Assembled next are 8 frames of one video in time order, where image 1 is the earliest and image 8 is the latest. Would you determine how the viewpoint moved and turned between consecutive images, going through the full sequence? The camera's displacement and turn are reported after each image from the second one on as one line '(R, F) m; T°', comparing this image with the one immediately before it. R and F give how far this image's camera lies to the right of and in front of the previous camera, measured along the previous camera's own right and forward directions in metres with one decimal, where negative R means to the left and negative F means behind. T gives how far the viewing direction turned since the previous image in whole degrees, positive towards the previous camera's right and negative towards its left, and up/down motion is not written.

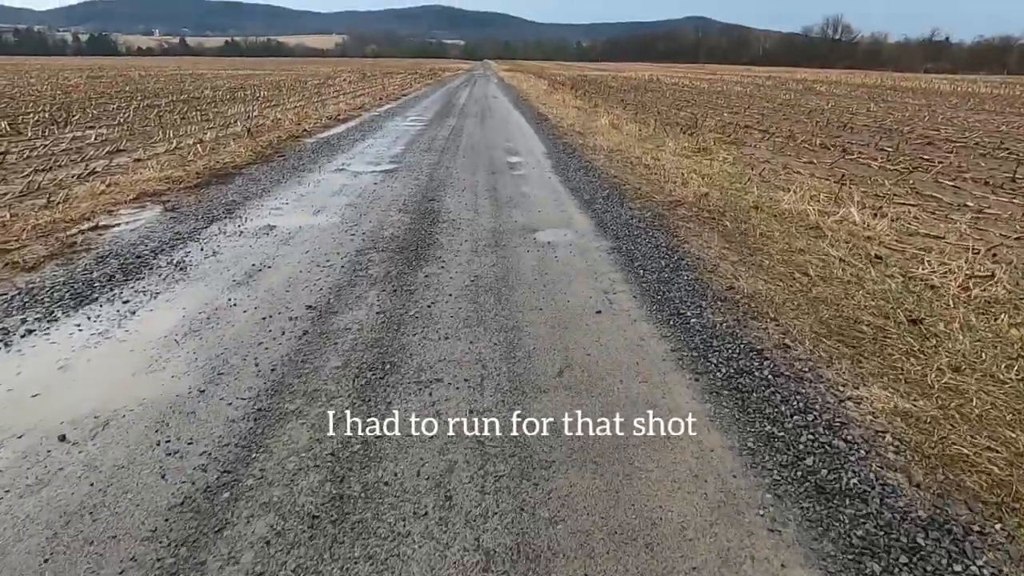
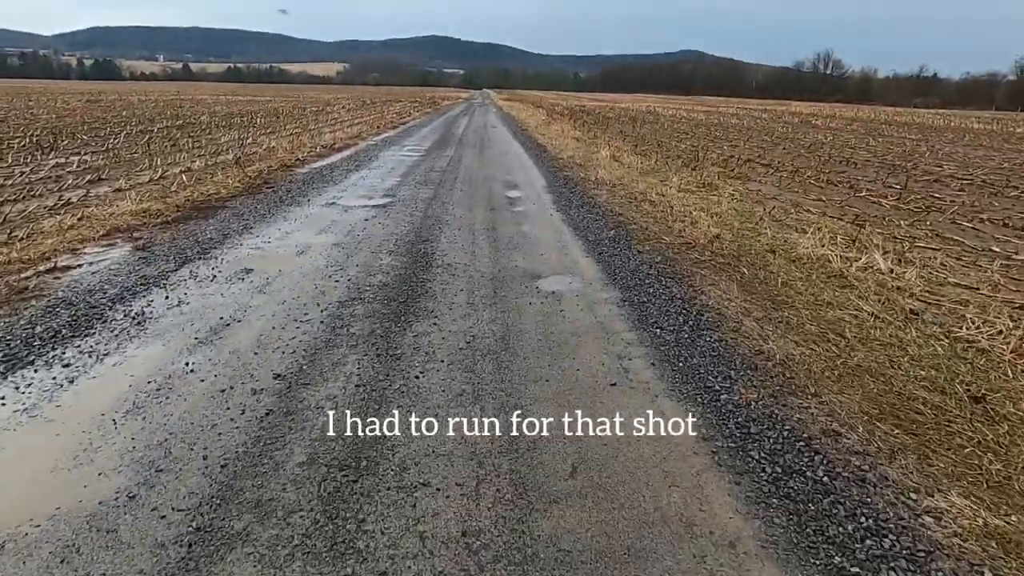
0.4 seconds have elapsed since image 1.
(0.0, +0.5) m; 0°
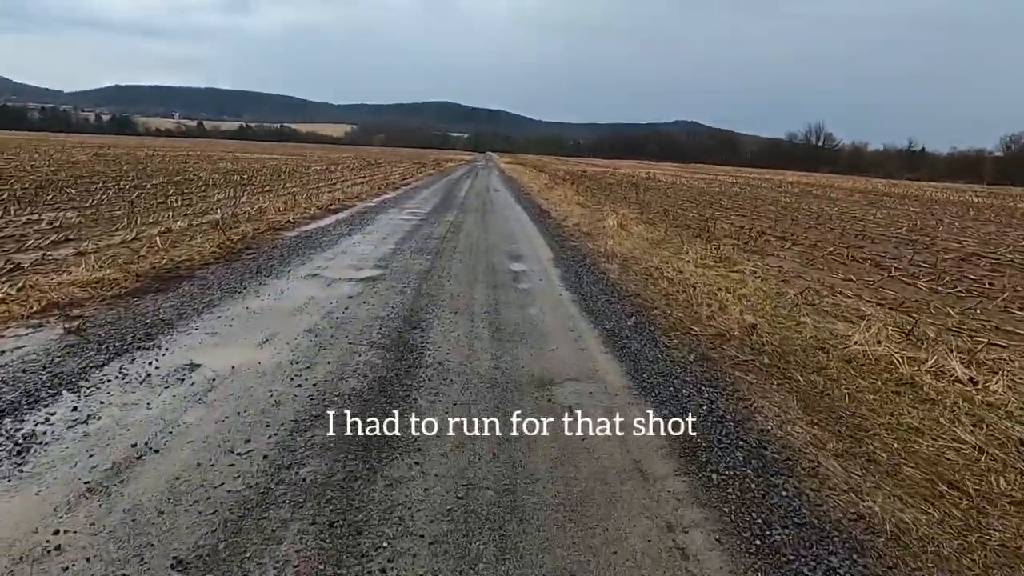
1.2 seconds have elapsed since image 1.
(-0.1, +1.0) m; 0°
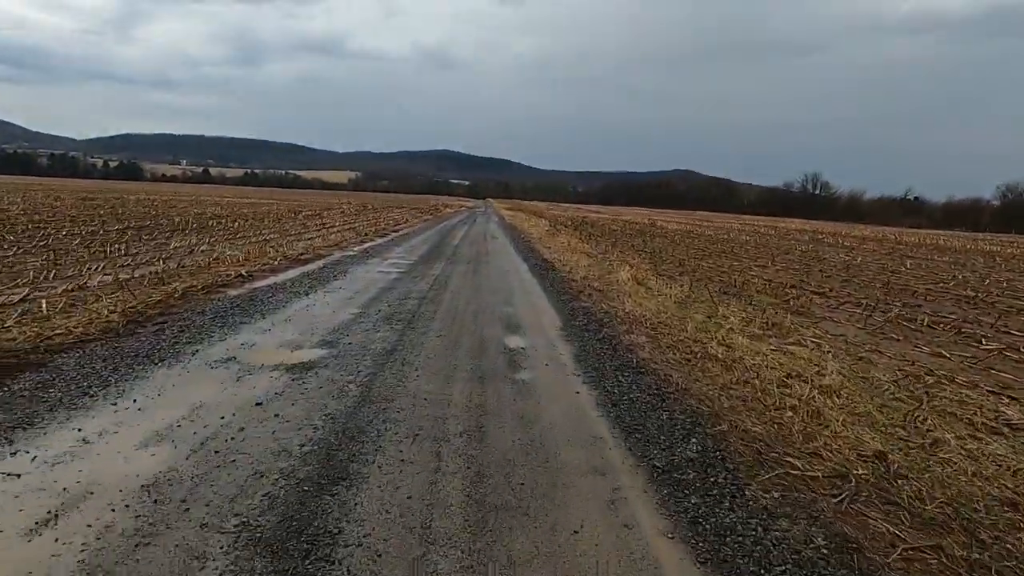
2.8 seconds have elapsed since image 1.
(0.0, +2.3) m; 0°
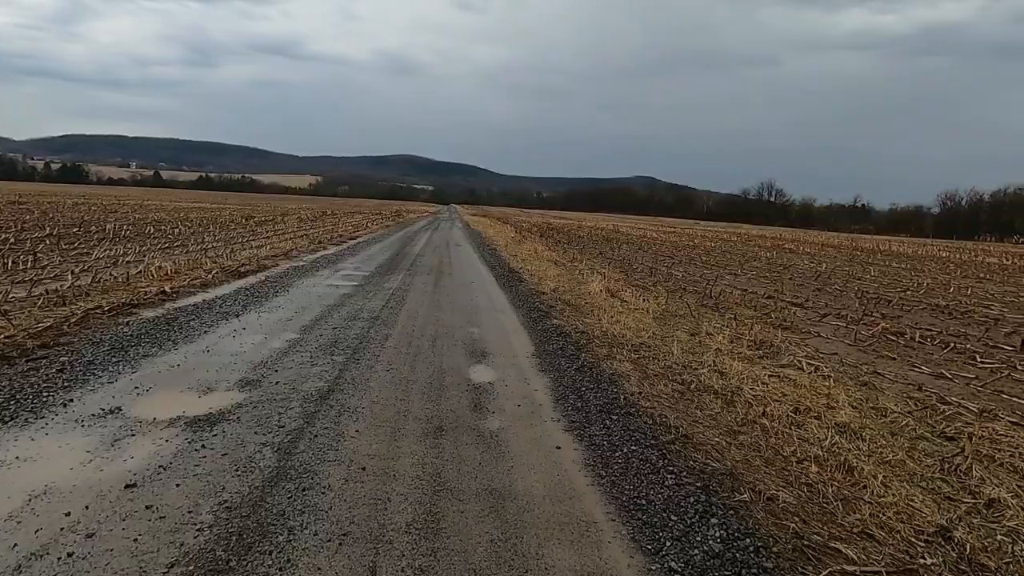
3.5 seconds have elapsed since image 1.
(0.0, +1.1) m; +4°
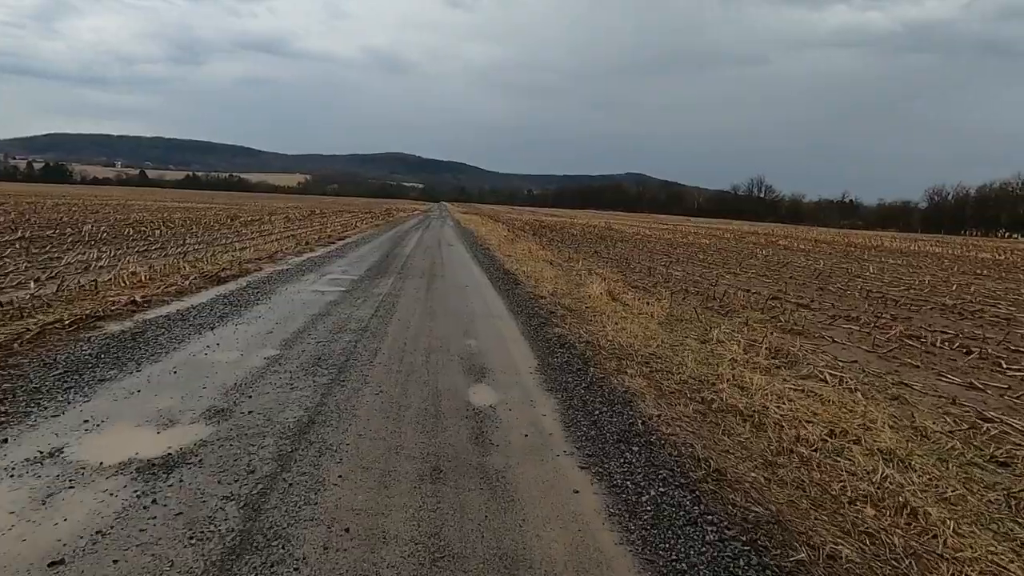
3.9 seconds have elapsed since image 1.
(-0.1, +0.6) m; +1°
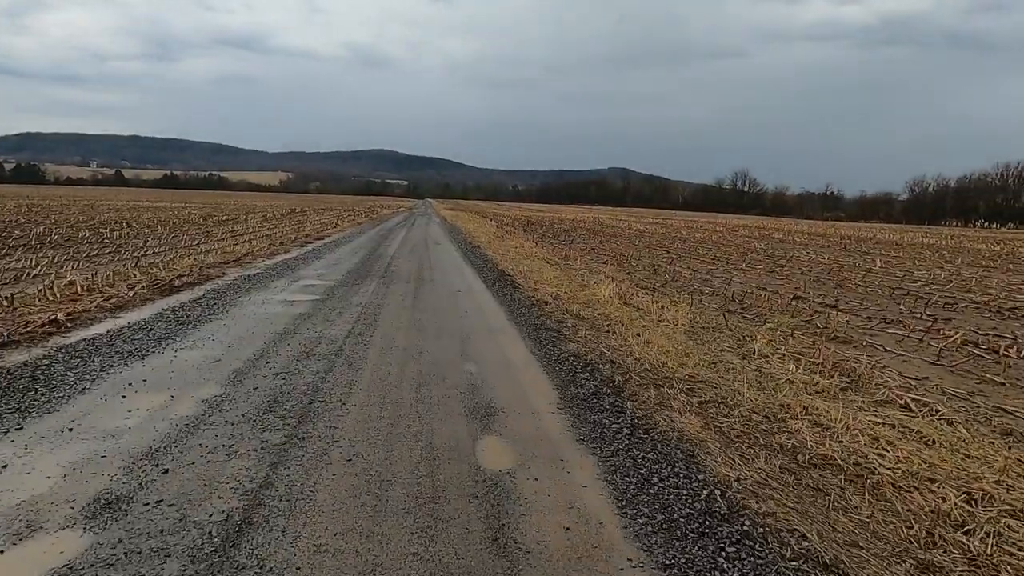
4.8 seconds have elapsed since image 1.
(-0.3, +1.5) m; +1°
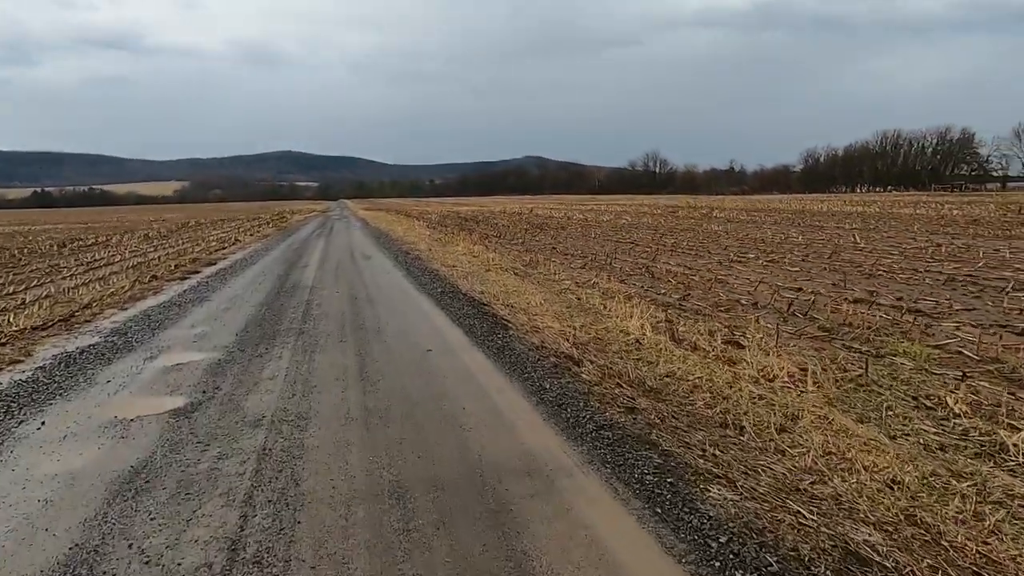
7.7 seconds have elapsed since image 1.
(-0.9, +4.0) m; +8°
